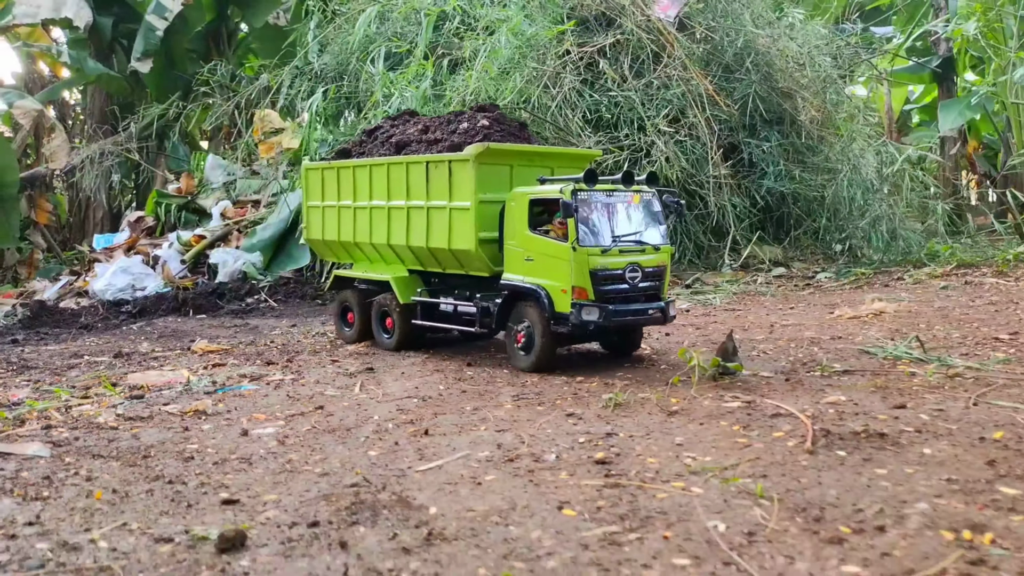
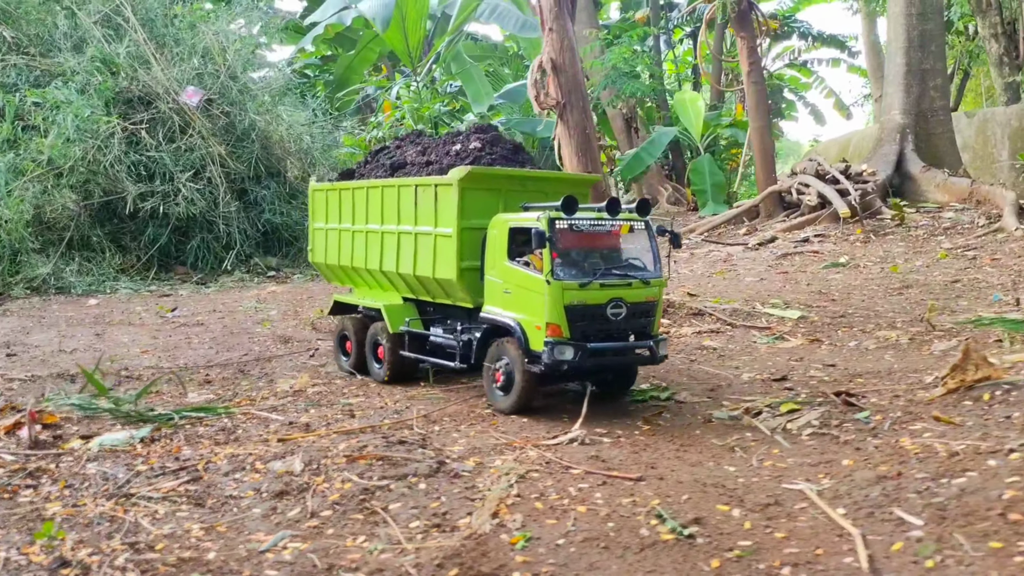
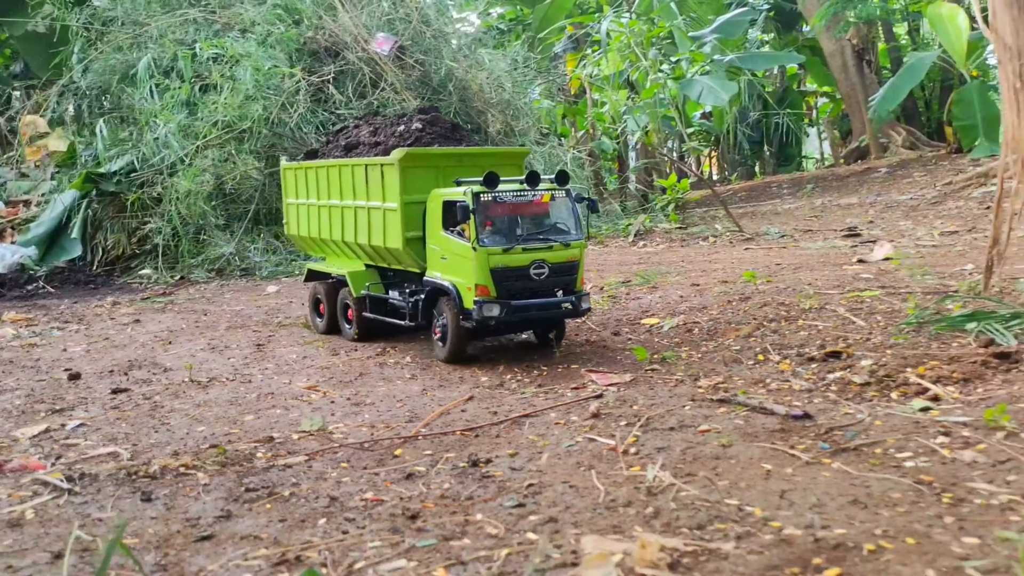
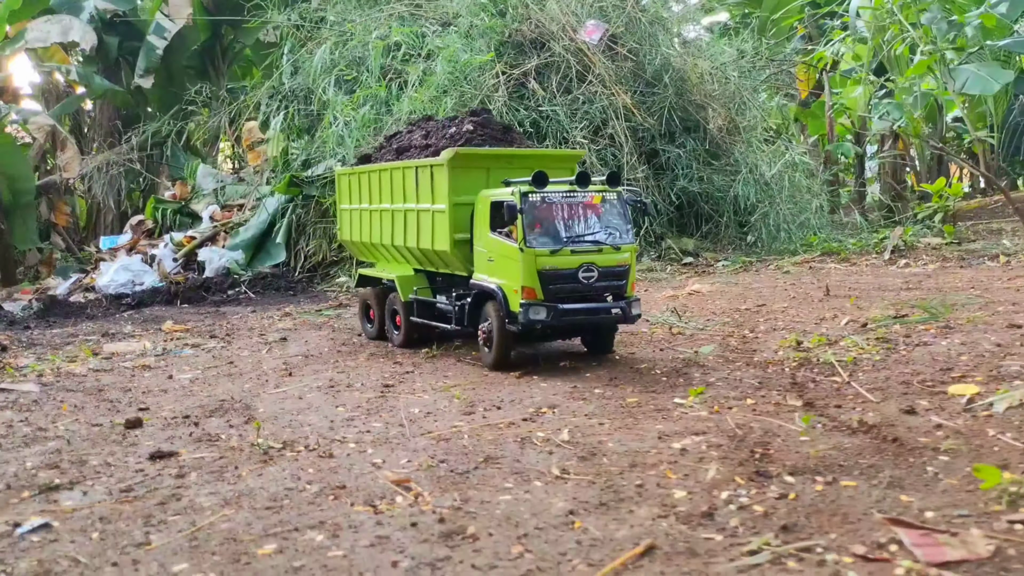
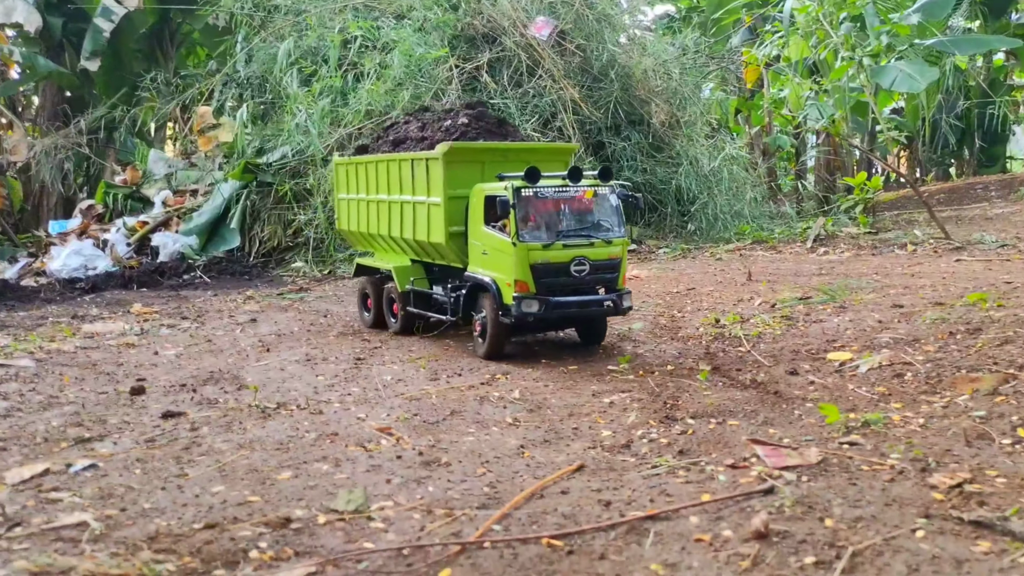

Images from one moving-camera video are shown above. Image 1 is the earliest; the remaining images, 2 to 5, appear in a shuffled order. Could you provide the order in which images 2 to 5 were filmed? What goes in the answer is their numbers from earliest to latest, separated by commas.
4, 5, 3, 2
